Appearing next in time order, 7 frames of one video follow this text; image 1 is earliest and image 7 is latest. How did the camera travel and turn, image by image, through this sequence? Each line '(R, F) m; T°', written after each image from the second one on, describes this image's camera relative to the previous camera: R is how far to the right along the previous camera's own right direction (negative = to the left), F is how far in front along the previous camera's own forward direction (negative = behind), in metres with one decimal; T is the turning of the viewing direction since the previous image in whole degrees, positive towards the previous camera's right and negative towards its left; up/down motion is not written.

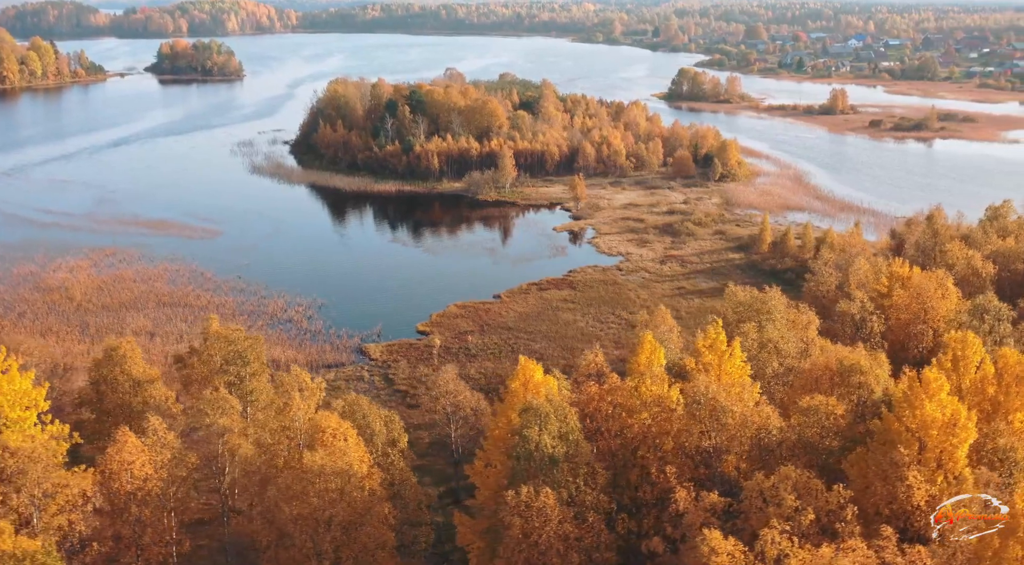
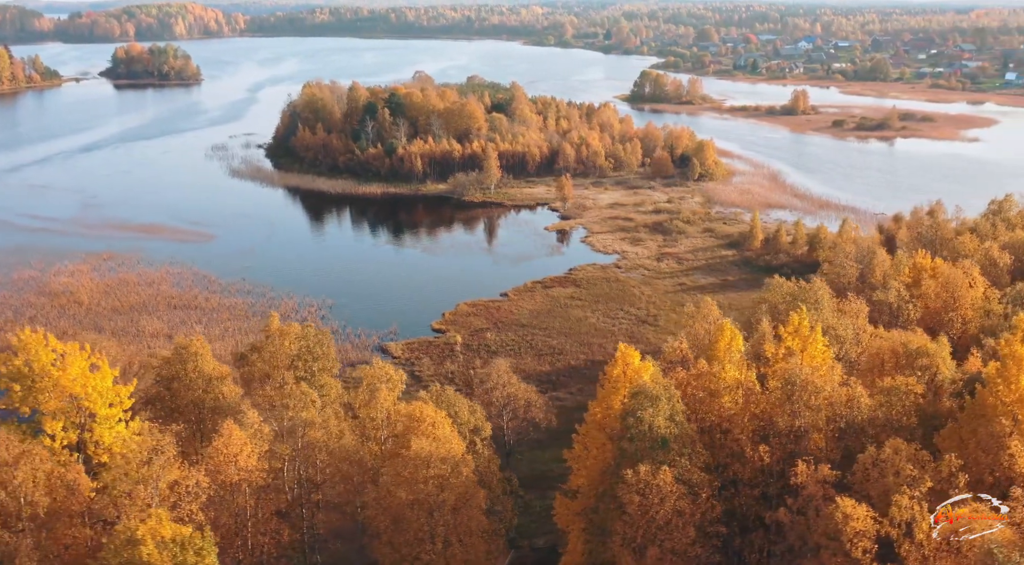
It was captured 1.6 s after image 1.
(-2.3, -0.5) m; +2°
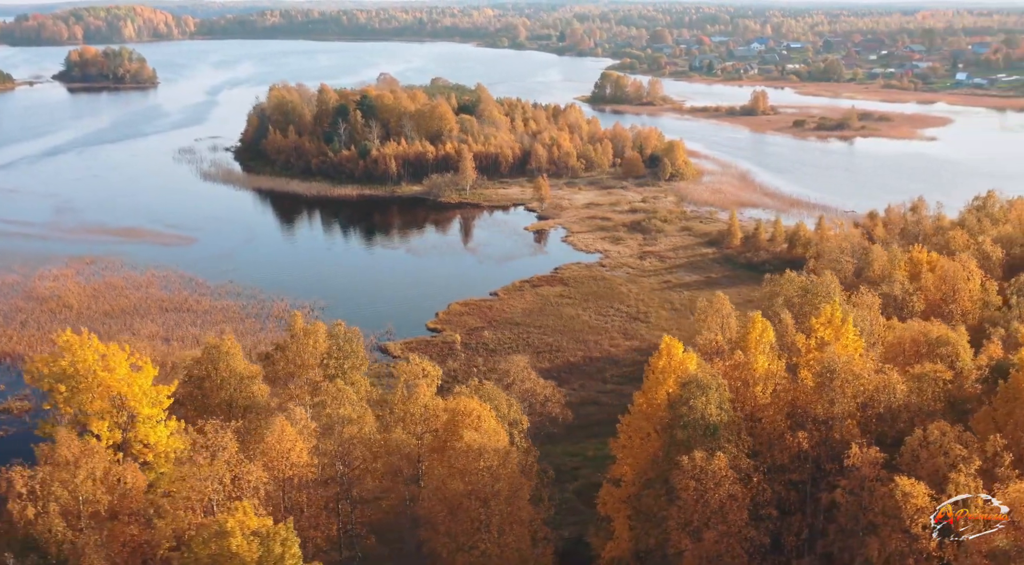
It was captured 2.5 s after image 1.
(-1.5, -0.3) m; +2°
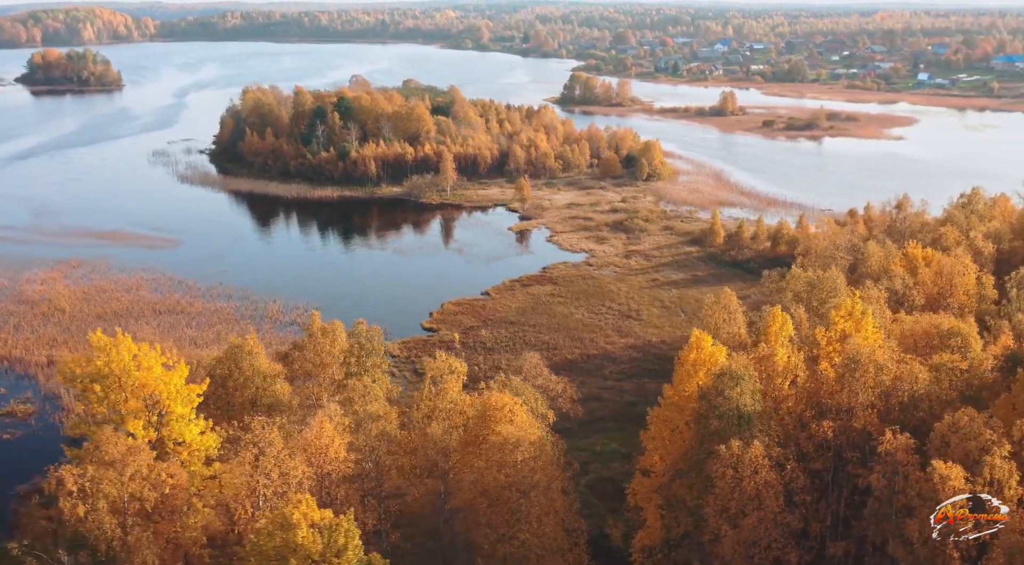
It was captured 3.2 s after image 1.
(-1.2, -0.3) m; +2°
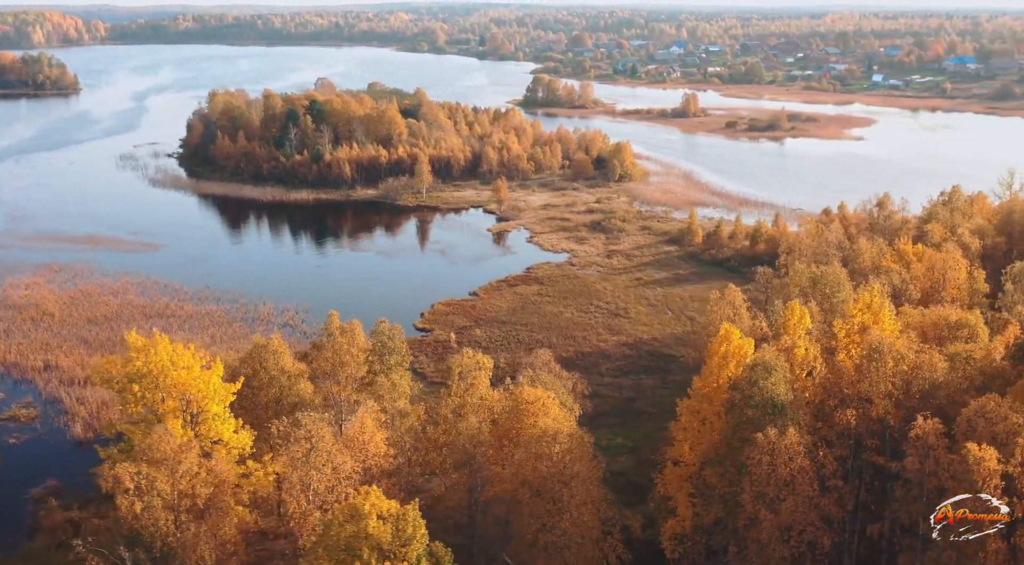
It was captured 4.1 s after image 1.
(-1.3, -0.4) m; +2°
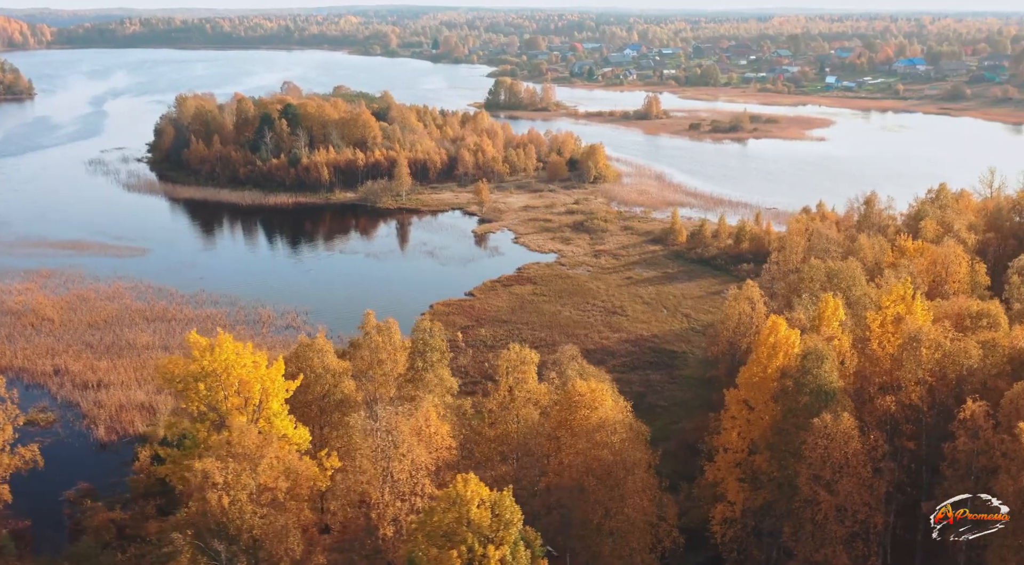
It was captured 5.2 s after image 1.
(-1.8, -0.5) m; +2°
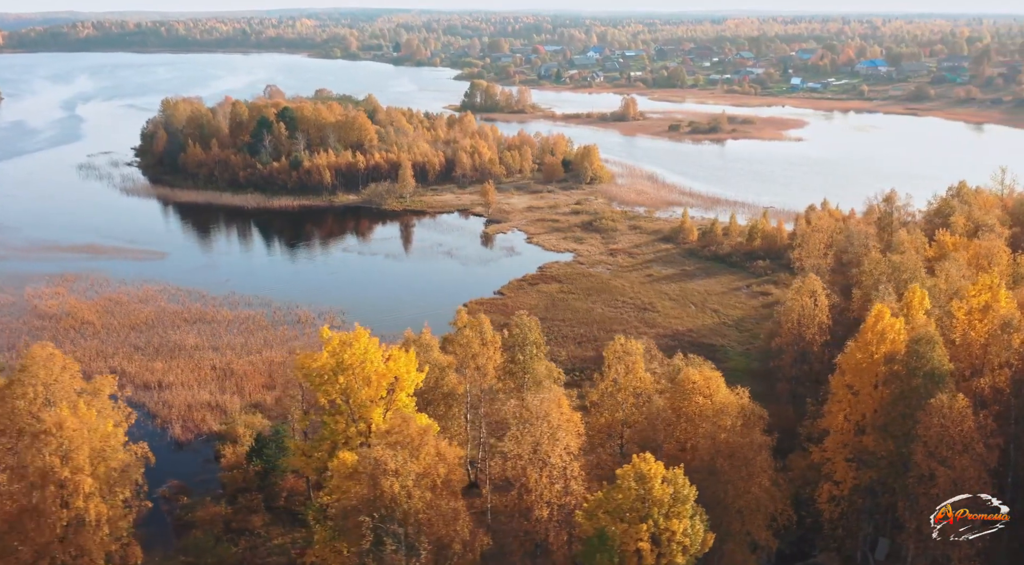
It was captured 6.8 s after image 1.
(-3.0, -0.7) m; +2°
